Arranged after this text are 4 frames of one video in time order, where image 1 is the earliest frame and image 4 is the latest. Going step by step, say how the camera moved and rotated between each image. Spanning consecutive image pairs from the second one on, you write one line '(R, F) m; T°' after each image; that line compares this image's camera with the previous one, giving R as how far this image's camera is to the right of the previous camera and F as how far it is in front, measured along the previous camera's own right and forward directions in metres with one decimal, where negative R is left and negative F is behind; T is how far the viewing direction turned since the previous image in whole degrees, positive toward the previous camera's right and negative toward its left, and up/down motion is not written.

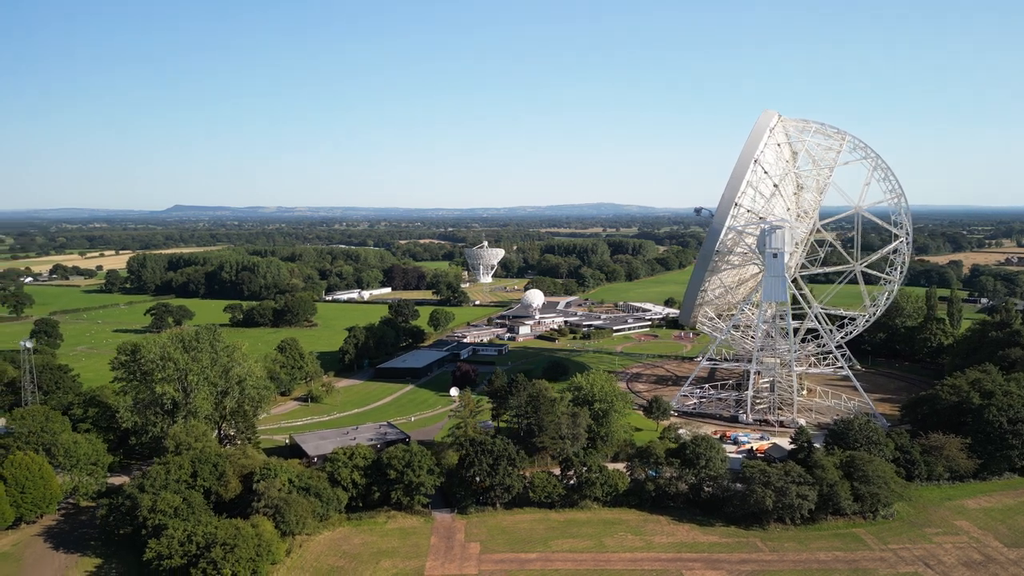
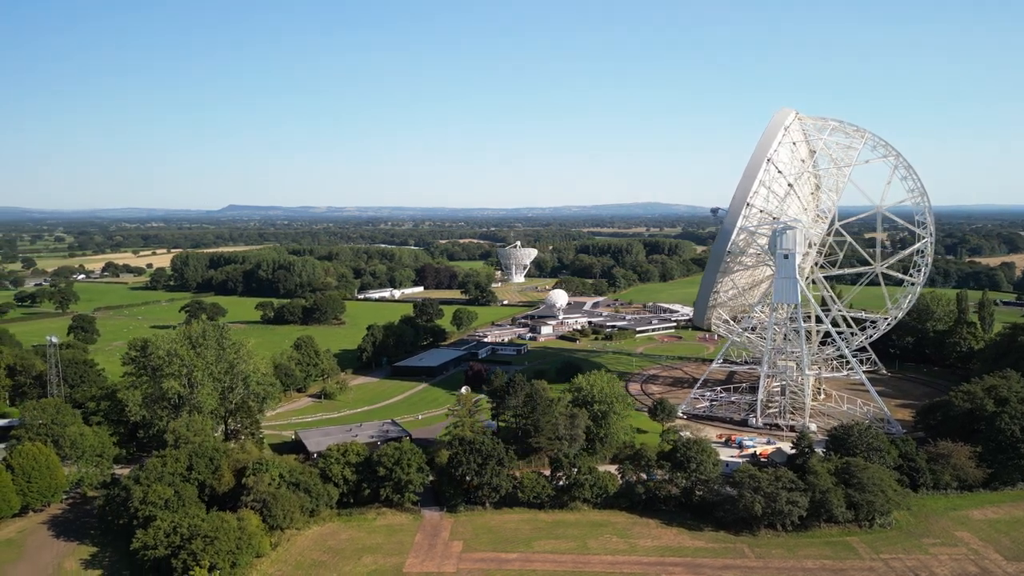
(+1.6, 0.0) m; -3°
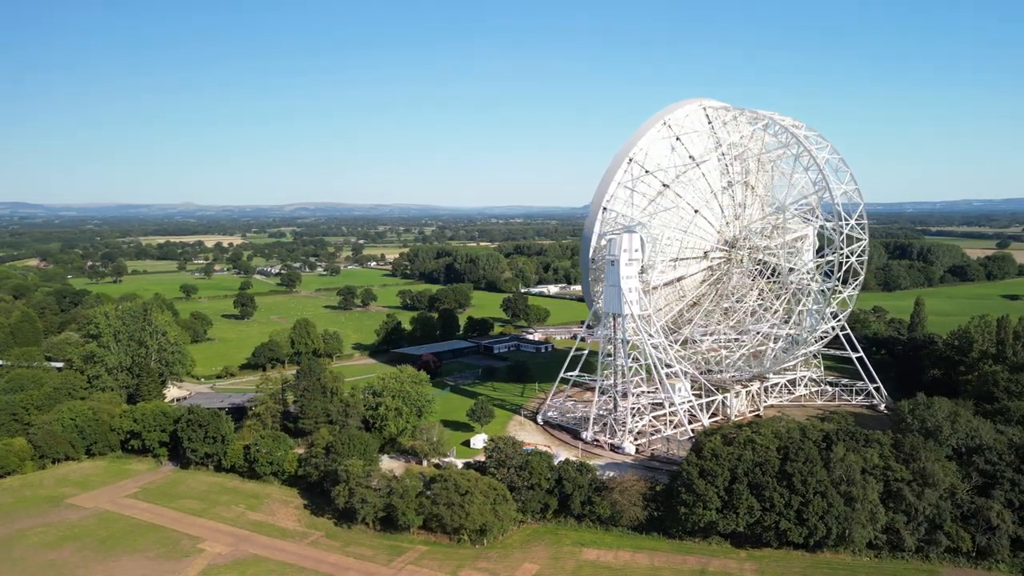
(+3.4, +0.1) m; -5°
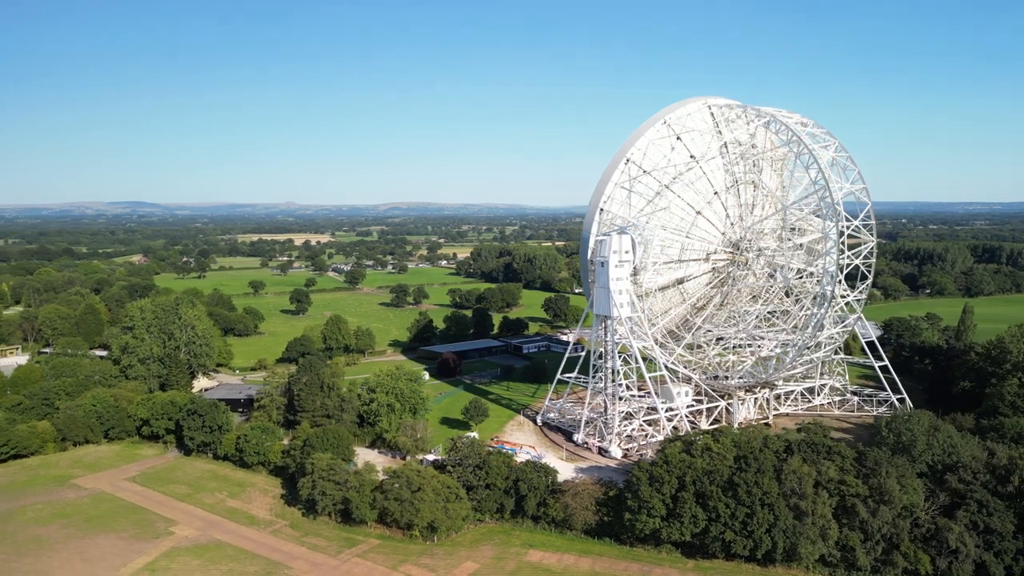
(+3.8, +0.1) m; -6°
